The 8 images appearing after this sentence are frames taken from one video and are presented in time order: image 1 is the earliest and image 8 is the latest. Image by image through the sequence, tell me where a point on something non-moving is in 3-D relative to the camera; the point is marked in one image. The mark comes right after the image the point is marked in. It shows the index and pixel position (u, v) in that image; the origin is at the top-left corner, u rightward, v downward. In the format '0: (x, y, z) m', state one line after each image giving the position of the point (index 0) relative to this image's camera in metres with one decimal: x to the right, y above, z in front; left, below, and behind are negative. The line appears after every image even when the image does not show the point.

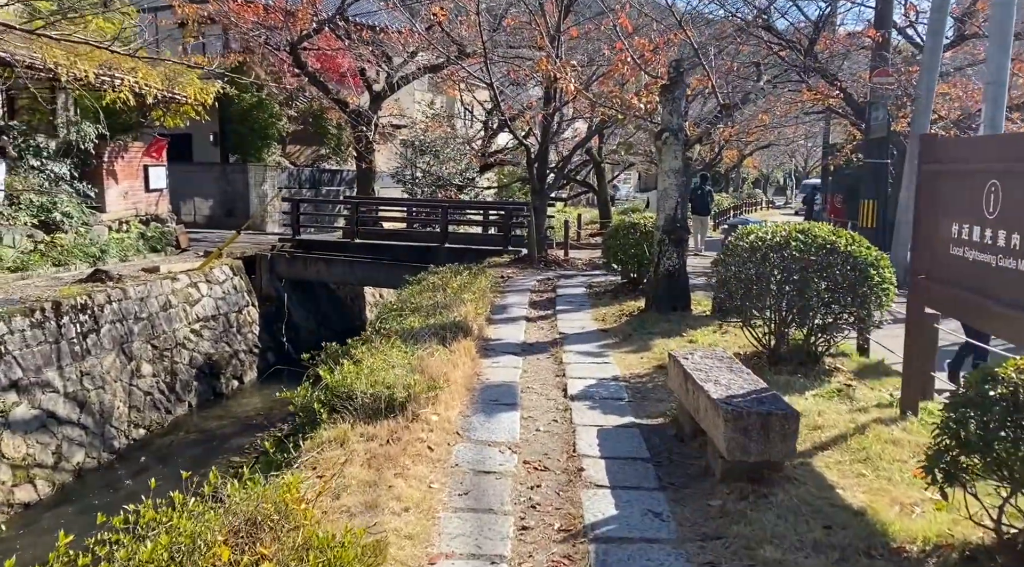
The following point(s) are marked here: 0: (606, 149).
0: (+2.1, +3.1, +19.4) m
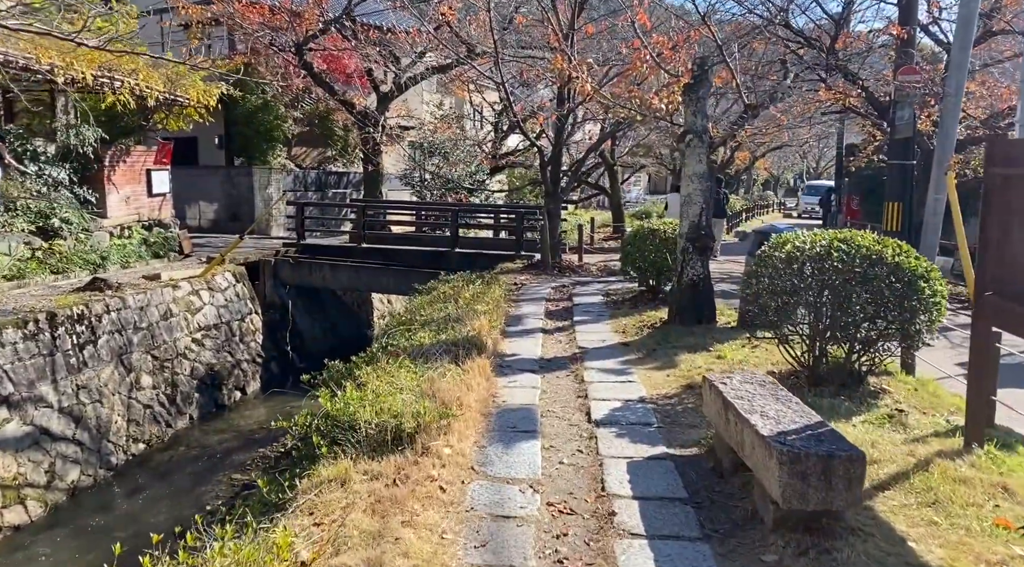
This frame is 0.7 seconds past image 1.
0: (+2.3, +3.0, +19.0) m
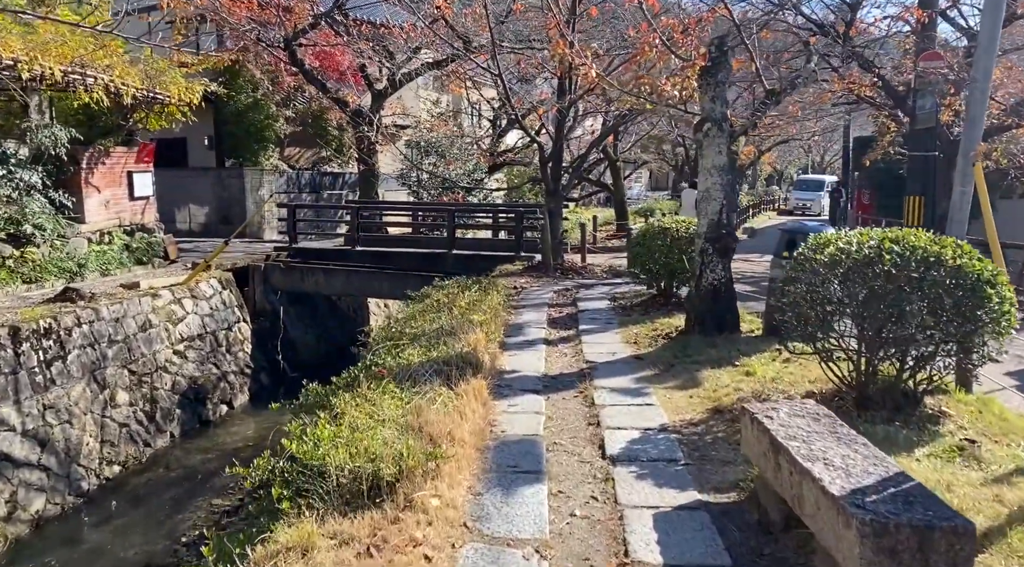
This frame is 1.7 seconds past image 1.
0: (+2.3, +2.9, +18.2) m
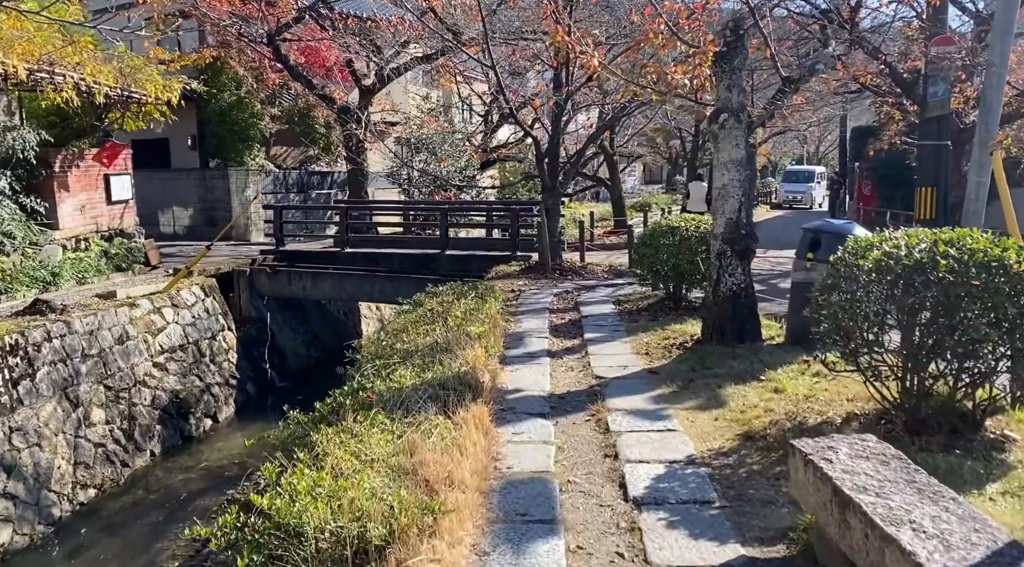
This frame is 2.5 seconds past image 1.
0: (+2.2, +3.0, +17.7) m
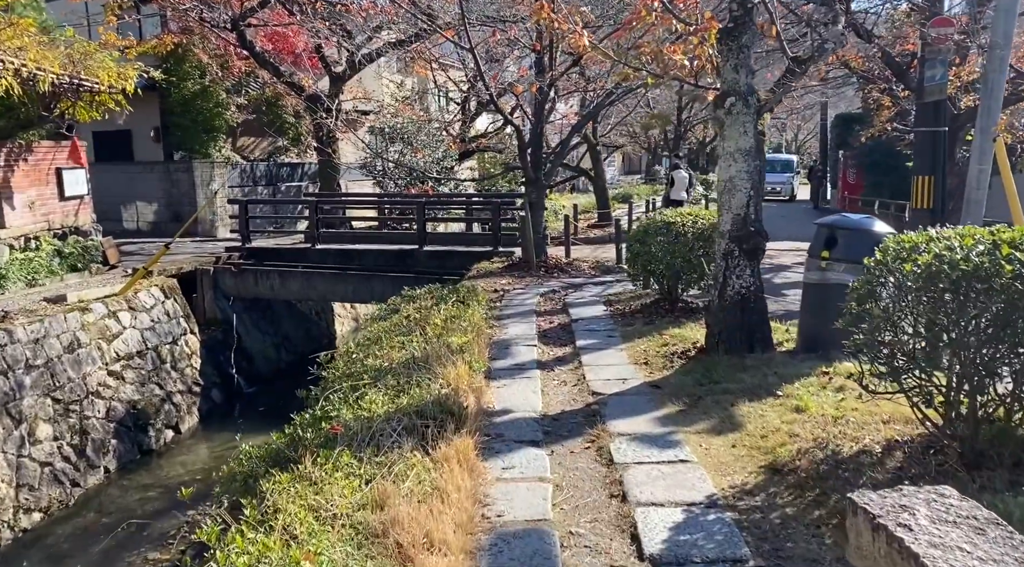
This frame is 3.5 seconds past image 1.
0: (+1.8, +3.1, +17.1) m
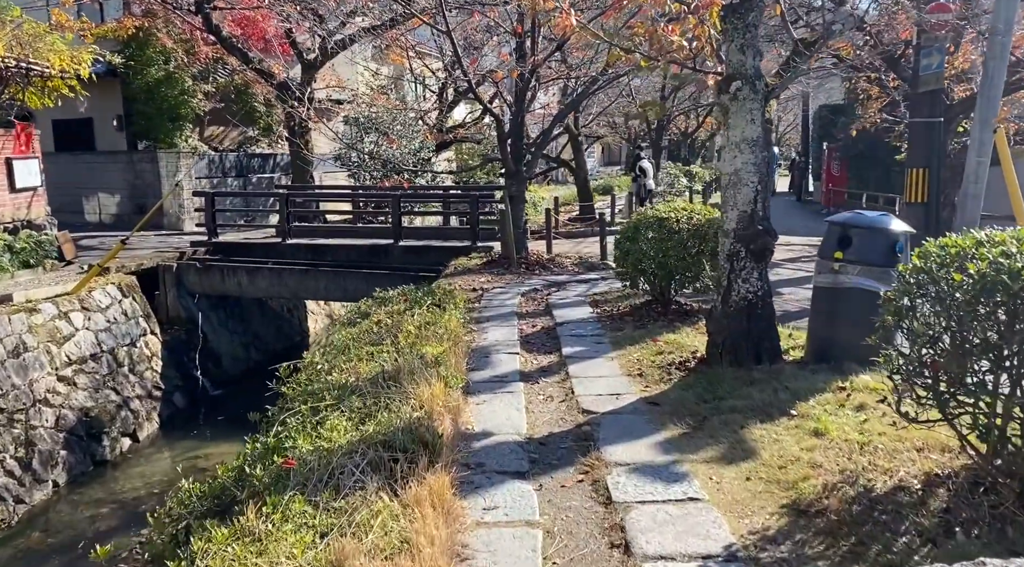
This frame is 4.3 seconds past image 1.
0: (+1.3, +3.2, +16.5) m
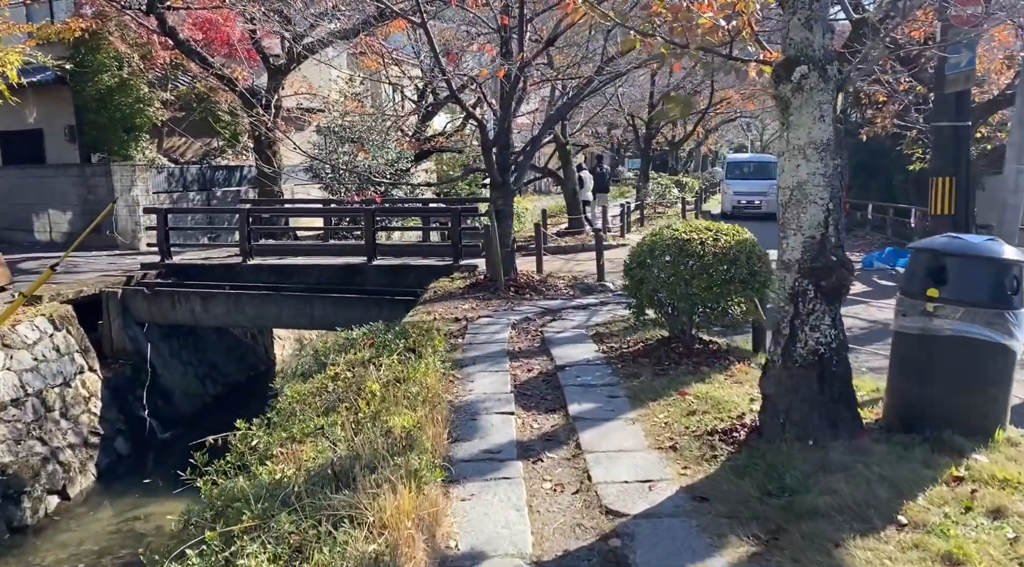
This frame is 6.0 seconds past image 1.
0: (+1.0, +2.8, +15.4) m
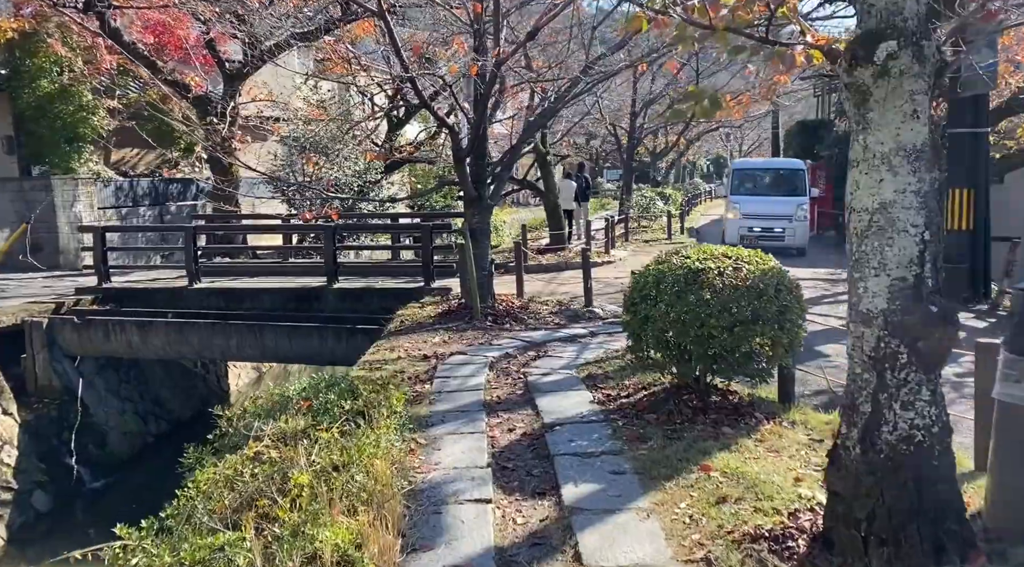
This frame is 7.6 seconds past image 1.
0: (+0.6, +2.5, +14.4) m
